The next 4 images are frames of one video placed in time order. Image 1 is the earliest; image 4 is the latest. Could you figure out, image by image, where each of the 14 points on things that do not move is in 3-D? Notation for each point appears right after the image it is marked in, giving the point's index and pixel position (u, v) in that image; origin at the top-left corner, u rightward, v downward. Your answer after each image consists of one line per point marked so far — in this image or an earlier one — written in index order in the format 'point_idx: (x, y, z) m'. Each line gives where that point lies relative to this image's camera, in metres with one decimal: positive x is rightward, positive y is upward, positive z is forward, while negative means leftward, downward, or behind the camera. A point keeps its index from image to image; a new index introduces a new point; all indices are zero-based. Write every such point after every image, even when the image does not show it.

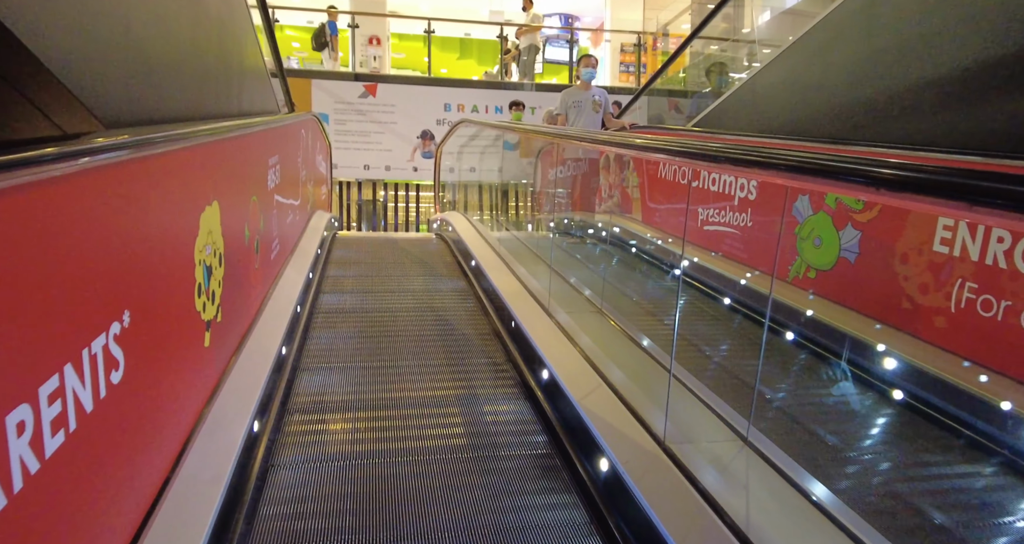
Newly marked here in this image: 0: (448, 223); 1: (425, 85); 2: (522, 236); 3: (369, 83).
0: (-0.5, +0.3, +5.9) m
1: (-1.2, +2.7, +9.6) m
2: (+0.1, +0.3, +5.0) m
3: (-2.0, +2.7, +9.5) m
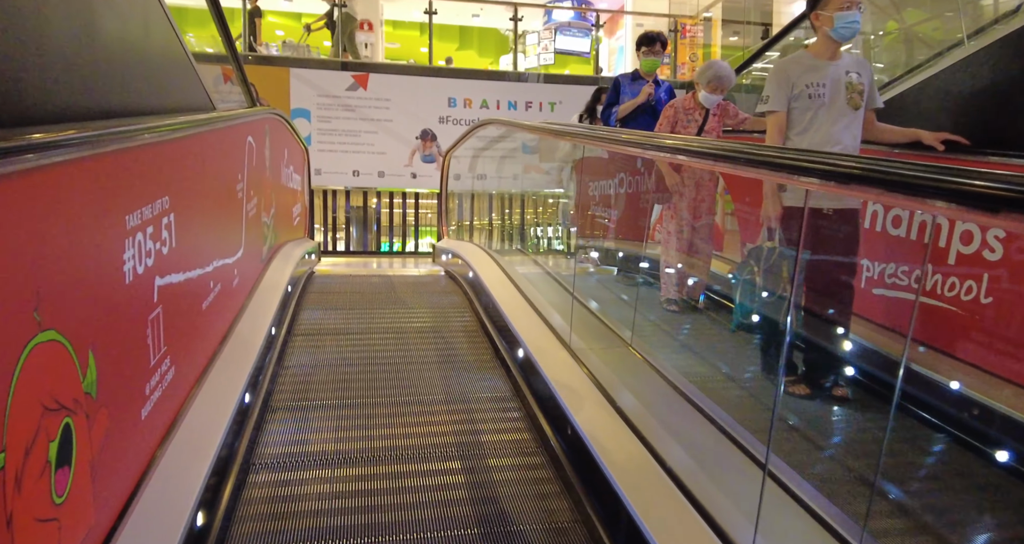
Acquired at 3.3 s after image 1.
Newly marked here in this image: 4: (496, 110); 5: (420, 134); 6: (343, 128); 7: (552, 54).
0: (-0.4, +0.1, +4.7) m
1: (-1.1, +2.5, +8.5) m
2: (+0.3, 0.0, +3.8) m
3: (-1.9, +2.5, +8.3) m
4: (-0.2, +2.1, +8.7) m
5: (-1.2, +1.8, +8.5) m
6: (-2.1, +1.8, +8.4) m
7: (+0.6, +3.0, +9.2) m
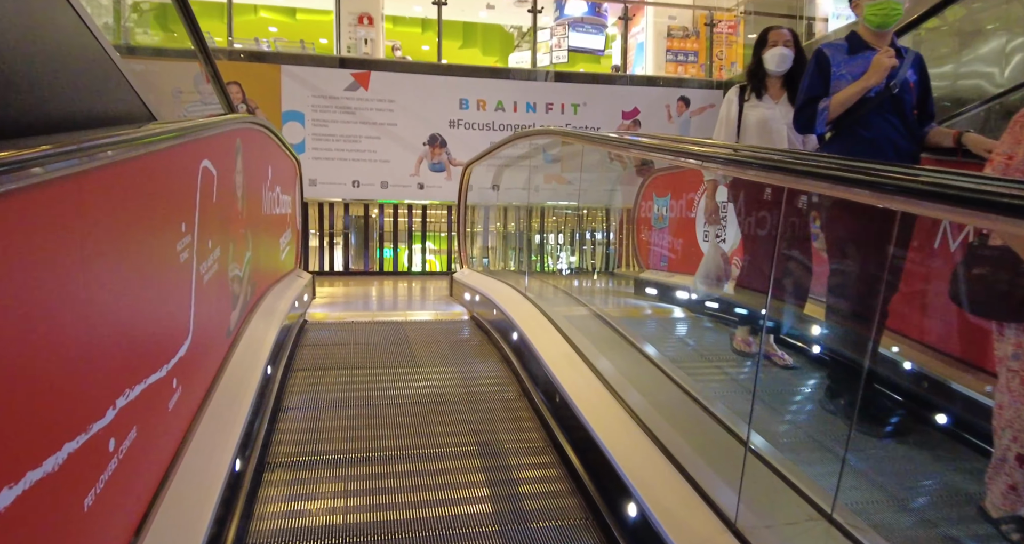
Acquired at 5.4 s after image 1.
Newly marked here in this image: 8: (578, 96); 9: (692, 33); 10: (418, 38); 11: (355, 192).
0: (-0.2, -0.1, +4.0) m
1: (-0.9, +2.3, +7.7) m
2: (+0.4, -0.2, +3.1) m
3: (-1.7, +2.3, +7.6) m
4: (-0.1, +1.9, +8.0) m
5: (-1.0, +1.6, +7.8) m
6: (-2.0, +1.6, +7.6) m
7: (+0.7, +2.8, +8.5) m
8: (+0.8, +2.1, +8.1) m
9: (+2.4, +3.1, +8.7) m
10: (-1.6, +4.1, +11.6) m
11: (-1.8, +1.0, +7.7) m
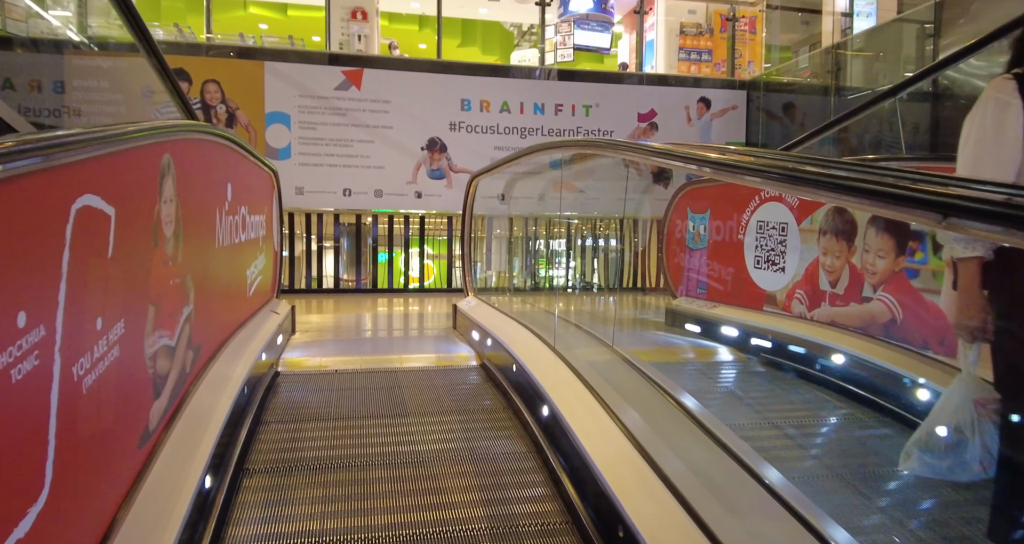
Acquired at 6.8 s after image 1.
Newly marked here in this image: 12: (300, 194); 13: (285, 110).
0: (-0.1, -0.3, +3.5) m
1: (-0.9, +2.2, +7.2) m
2: (+0.5, -0.3, +2.6) m
3: (-1.7, +2.2, +7.1) m
4: (0.0, +1.8, +7.5) m
5: (-1.0, +1.4, +7.3) m
6: (-1.9, +1.5, +7.1) m
7: (+0.7, +2.7, +8.0) m
8: (+0.8, +2.0, +7.6) m
9: (+2.4, +3.0, +8.2) m
10: (-1.6, +3.9, +11.1) m
11: (-1.8, +0.8, +7.2) m
12: (-2.2, +0.9, +7.1) m
13: (-2.4, +1.7, +7.0) m
